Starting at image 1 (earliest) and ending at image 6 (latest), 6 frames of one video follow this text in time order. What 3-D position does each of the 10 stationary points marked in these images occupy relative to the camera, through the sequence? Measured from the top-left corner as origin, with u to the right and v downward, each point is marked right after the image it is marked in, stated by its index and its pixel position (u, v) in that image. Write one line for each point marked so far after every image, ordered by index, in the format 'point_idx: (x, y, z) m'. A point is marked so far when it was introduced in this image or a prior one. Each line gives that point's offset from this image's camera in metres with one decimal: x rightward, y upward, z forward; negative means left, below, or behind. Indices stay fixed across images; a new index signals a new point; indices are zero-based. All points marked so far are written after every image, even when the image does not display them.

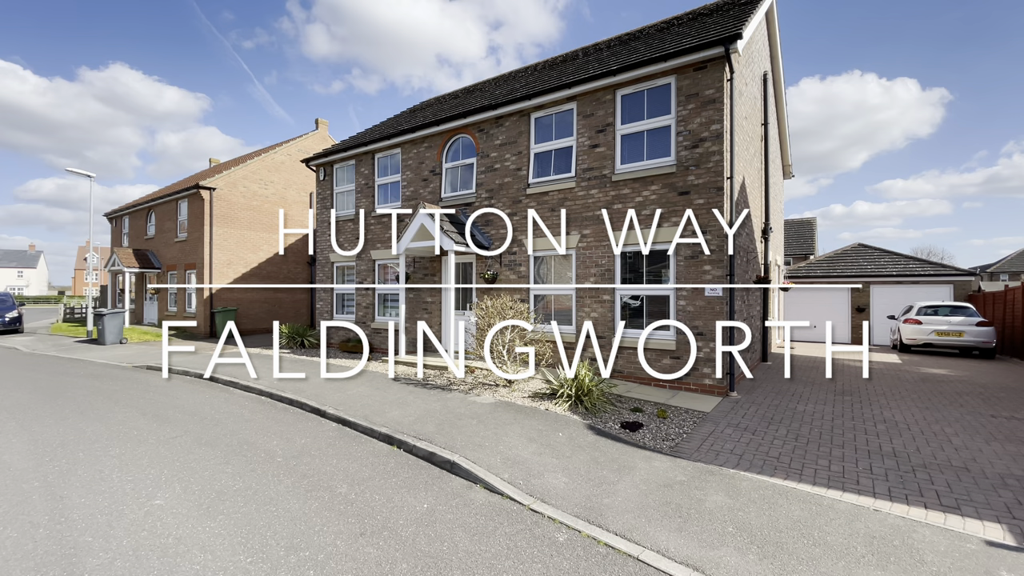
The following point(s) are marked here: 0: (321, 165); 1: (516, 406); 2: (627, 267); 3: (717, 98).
0: (-5.8, +3.7, +14.1) m
1: (+0.1, -1.7, +6.7) m
2: (+2.1, +0.4, +8.8) m
3: (+3.4, +3.2, +7.8) m
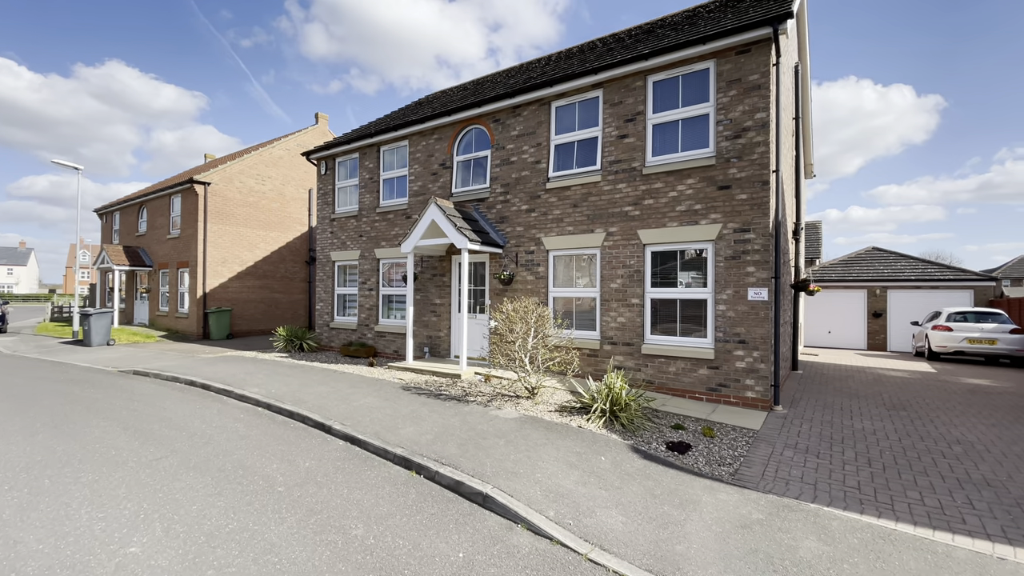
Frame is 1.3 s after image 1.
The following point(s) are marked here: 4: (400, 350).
0: (-5.4, +3.7, +13.4) m
1: (+0.4, -1.7, +6.0) m
2: (+2.5, +0.3, +8.1) m
3: (+3.8, +3.1, +7.1) m
4: (-2.8, -1.5, +11.5) m
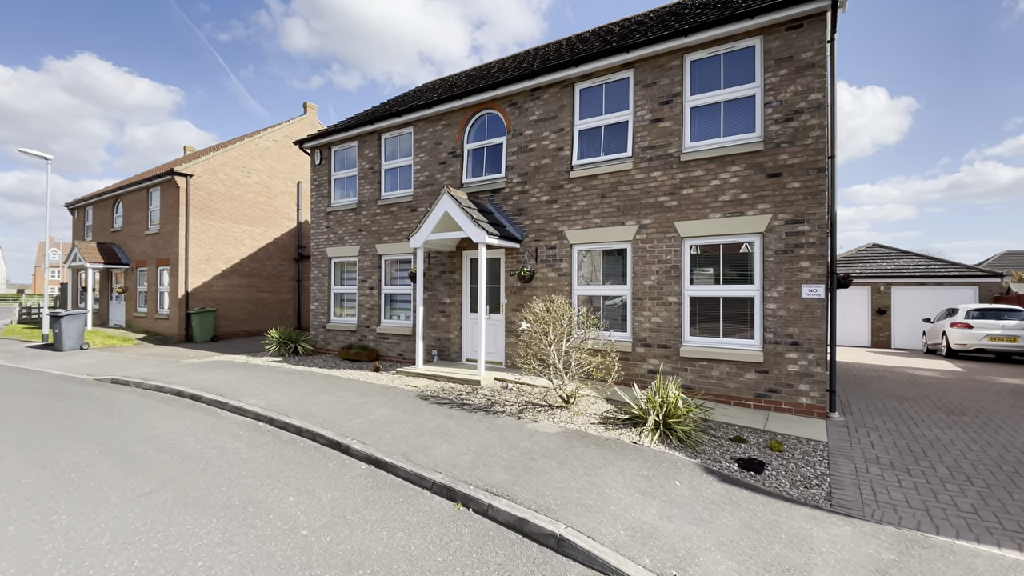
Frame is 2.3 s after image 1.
0: (-5.2, +3.7, +12.4) m
1: (+0.9, -1.7, +5.3) m
2: (+2.9, +0.4, +7.4) m
3: (+4.3, +3.2, +6.5) m
4: (-2.5, -1.5, +10.7) m
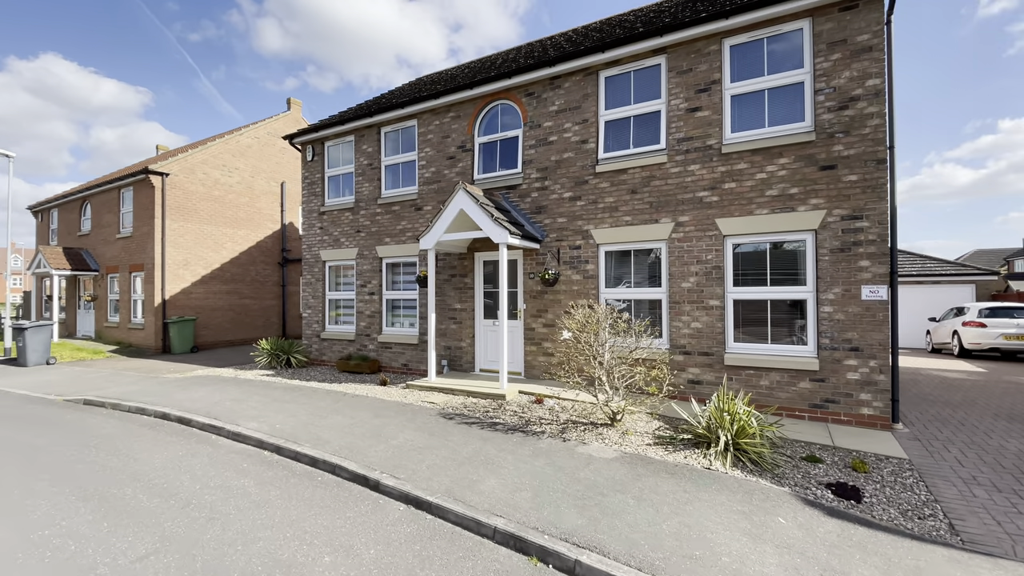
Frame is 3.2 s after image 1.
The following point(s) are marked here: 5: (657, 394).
0: (-5.0, +3.6, +11.5) m
1: (+1.5, -1.8, +4.6) m
2: (+3.3, +0.3, +6.9) m
3: (+4.7, +3.1, +6.1) m
4: (-2.2, -1.6, +9.9) m
5: (+1.8, -1.3, +5.8) m
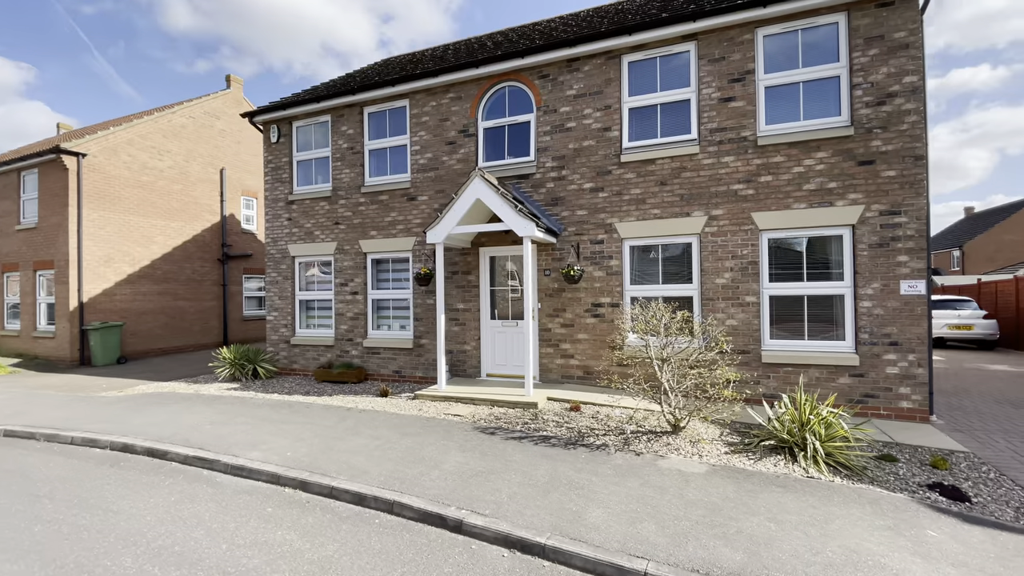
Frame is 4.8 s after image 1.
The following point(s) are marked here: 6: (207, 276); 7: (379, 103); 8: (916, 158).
0: (-5.2, +3.6, +10.1) m
1: (+2.3, -1.7, +4.2) m
2: (+3.8, +0.4, +6.7) m
3: (+5.2, +3.2, +6.1) m
4: (-2.1, -1.6, +8.9) m
5: (+2.4, -1.3, +5.4) m
6: (-9.9, +0.4, +15.2) m
7: (-2.6, +3.6, +9.2) m
8: (+5.2, +1.7, +6.1) m
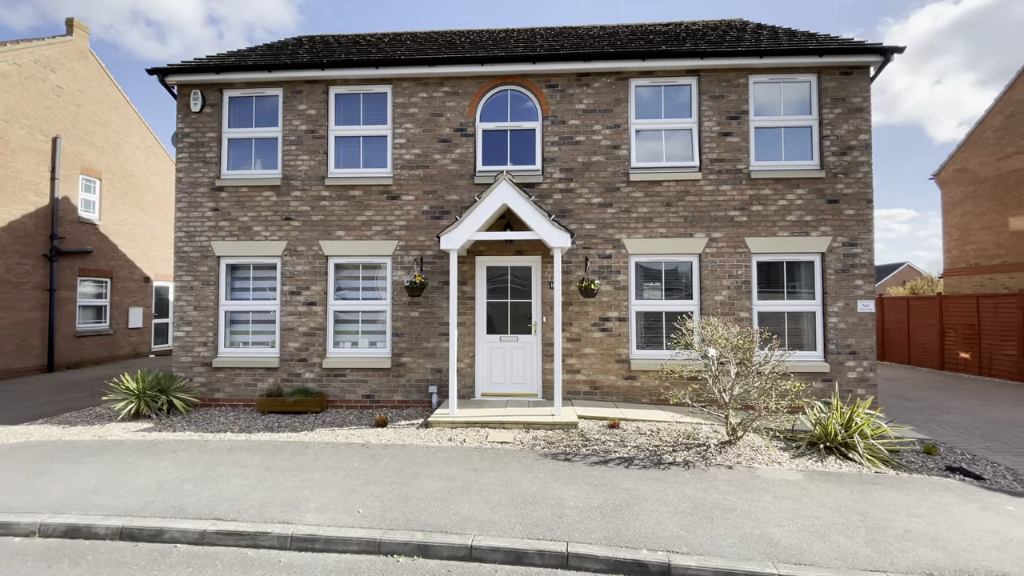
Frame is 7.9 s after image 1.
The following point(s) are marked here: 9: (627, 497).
0: (-5.5, +3.5, +8.0) m
1: (+3.4, -1.9, +4.7) m
2: (+4.1, +0.1, +7.6) m
3: (+5.6, +2.9, +7.5) m
4: (-2.2, -1.7, +7.7) m
5: (+3.1, -1.5, +5.9) m
6: (-11.6, +0.3, +11.2) m
7: (-2.7, +3.5, +8.0) m
8: (+5.7, +1.4, +7.5) m
9: (+1.0, -1.9, +4.2) m
